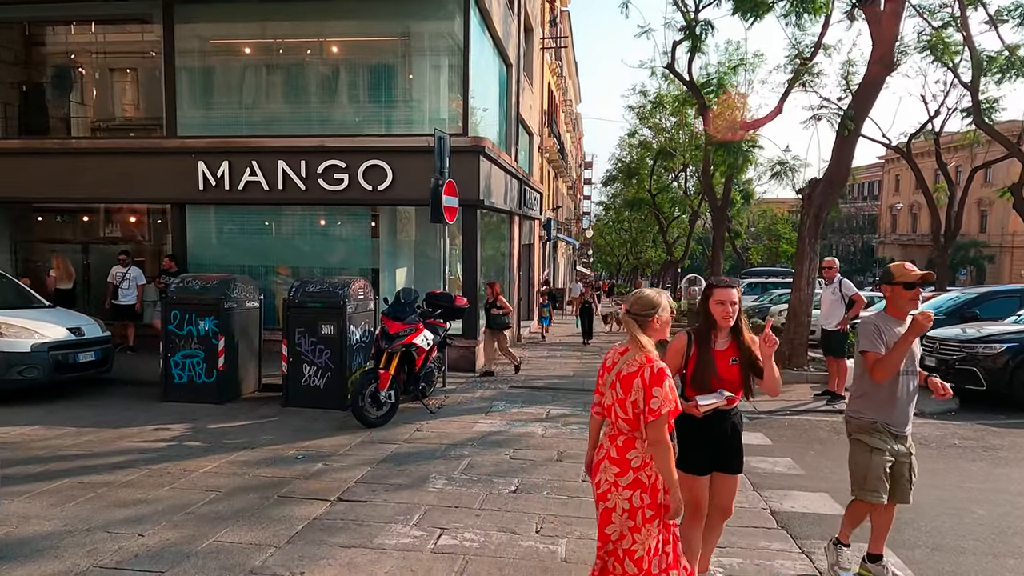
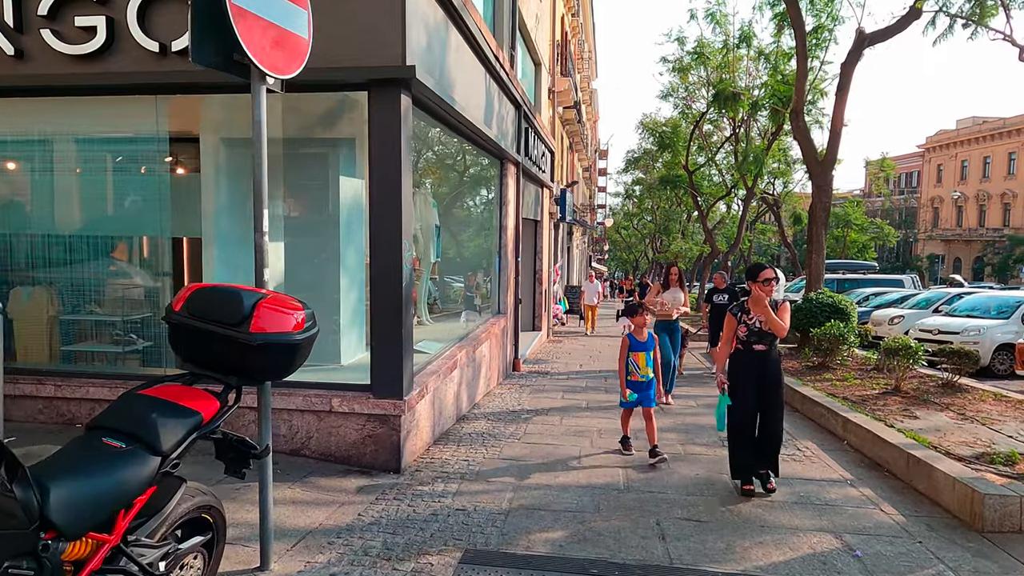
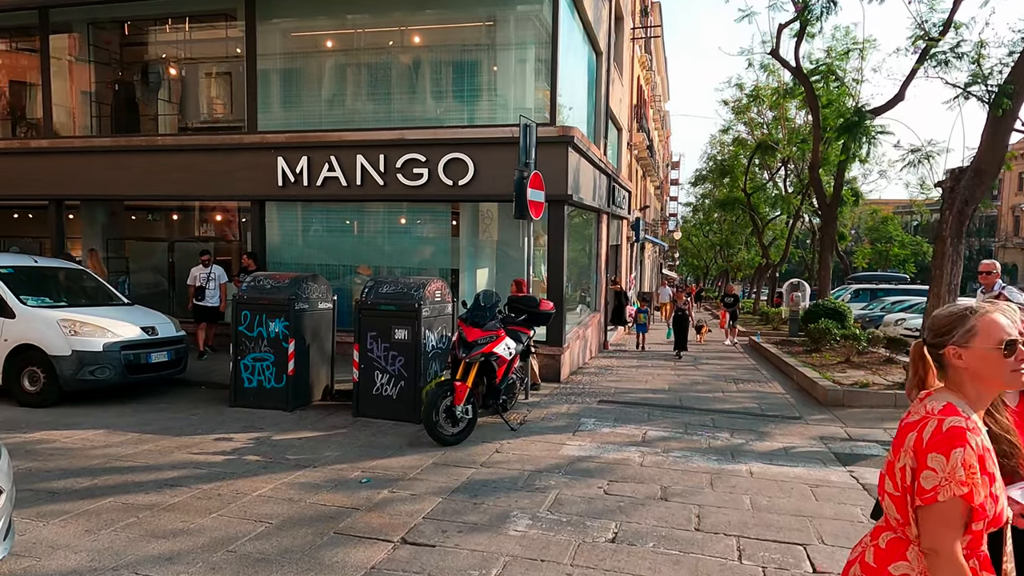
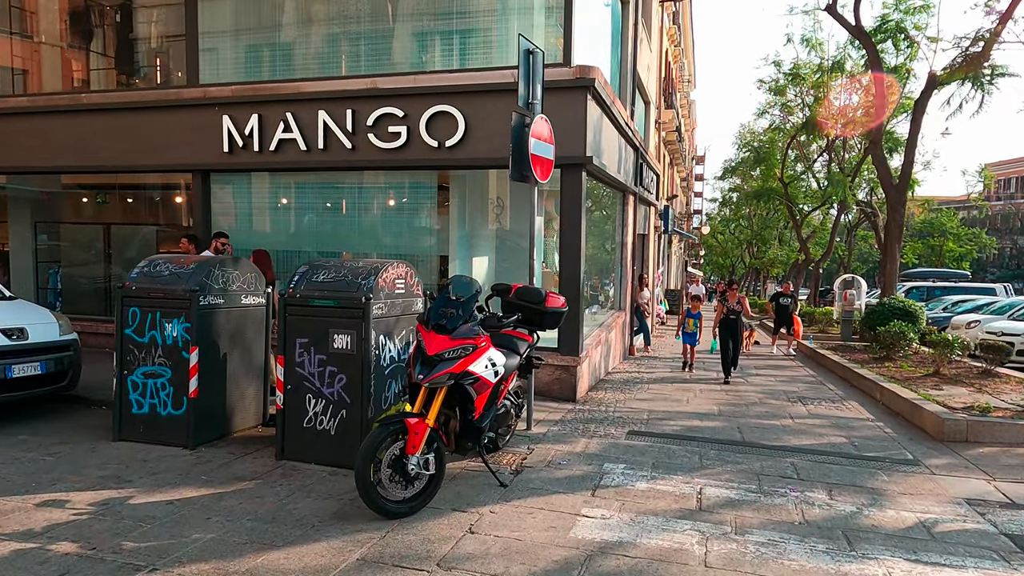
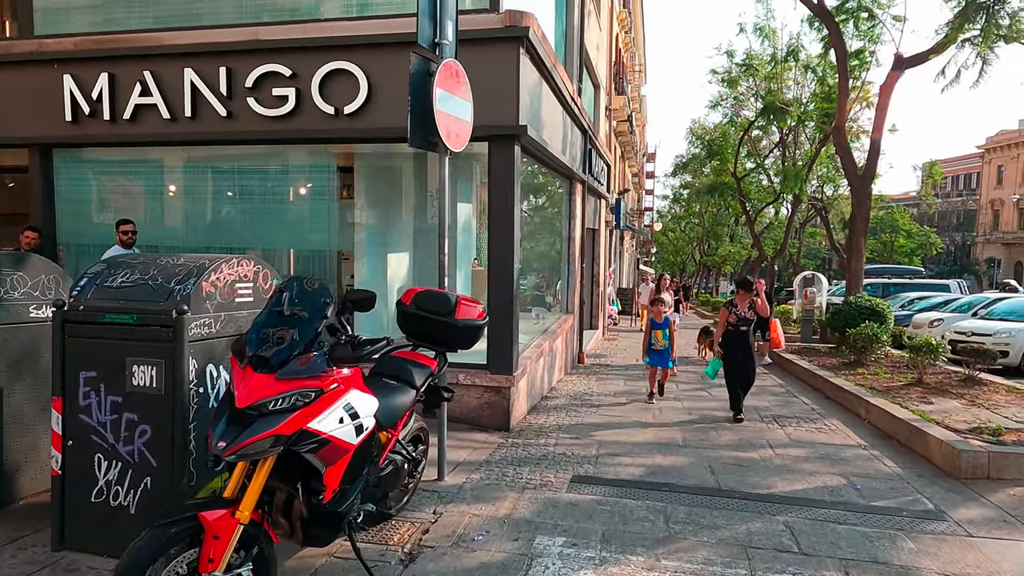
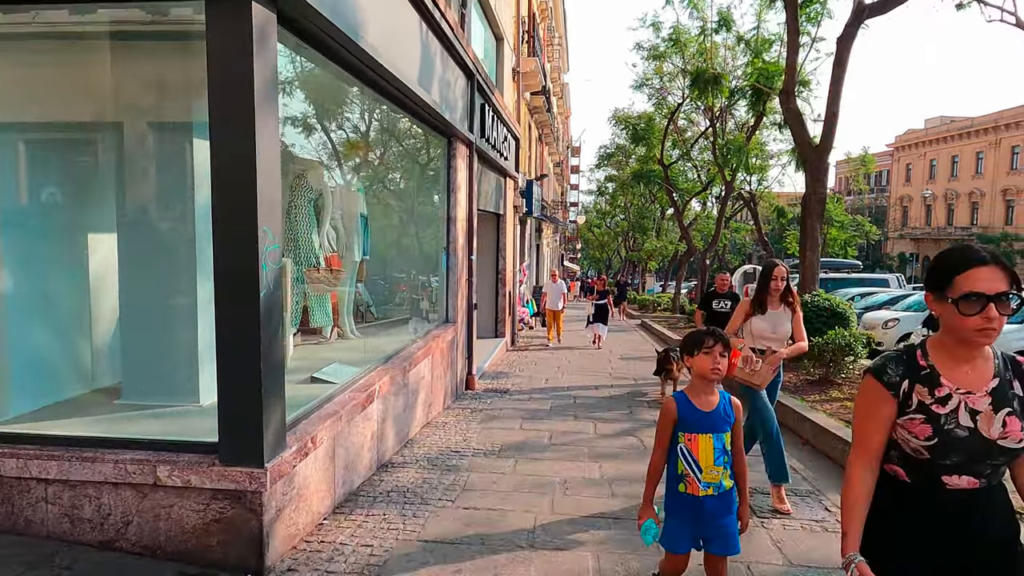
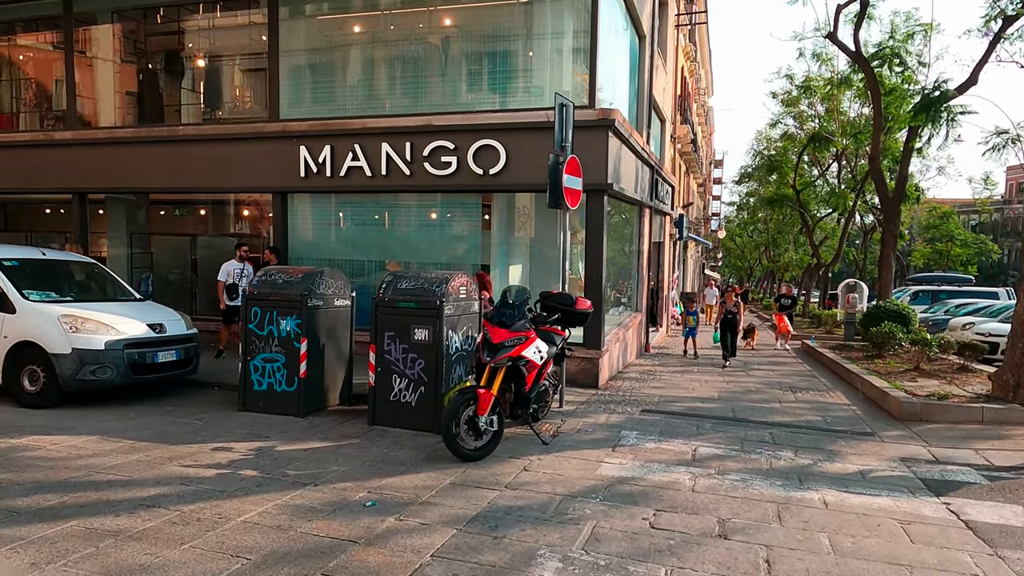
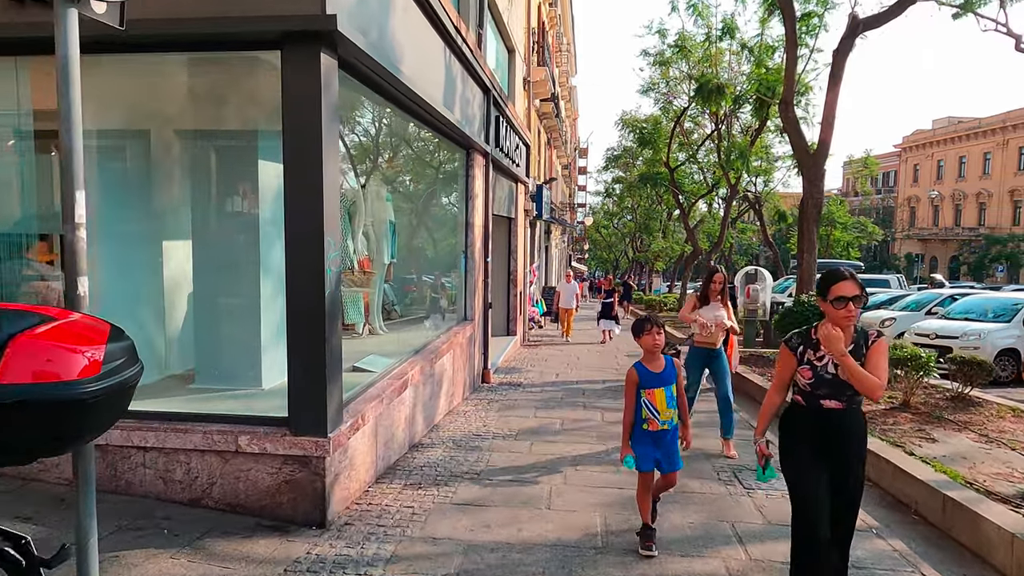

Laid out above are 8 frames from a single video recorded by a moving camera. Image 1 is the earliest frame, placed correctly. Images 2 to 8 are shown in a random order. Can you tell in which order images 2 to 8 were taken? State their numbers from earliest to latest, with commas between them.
3, 7, 4, 5, 2, 8, 6
